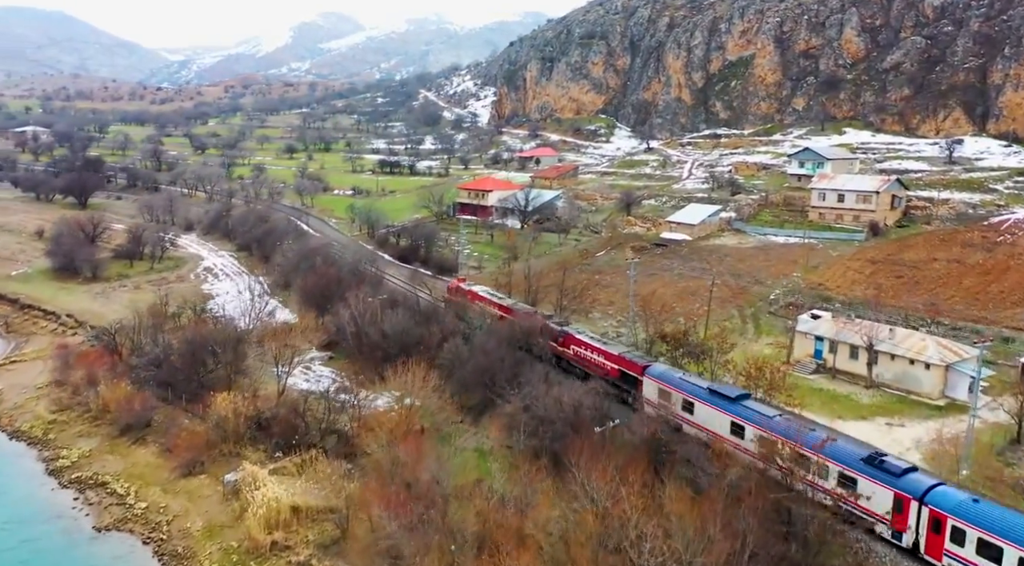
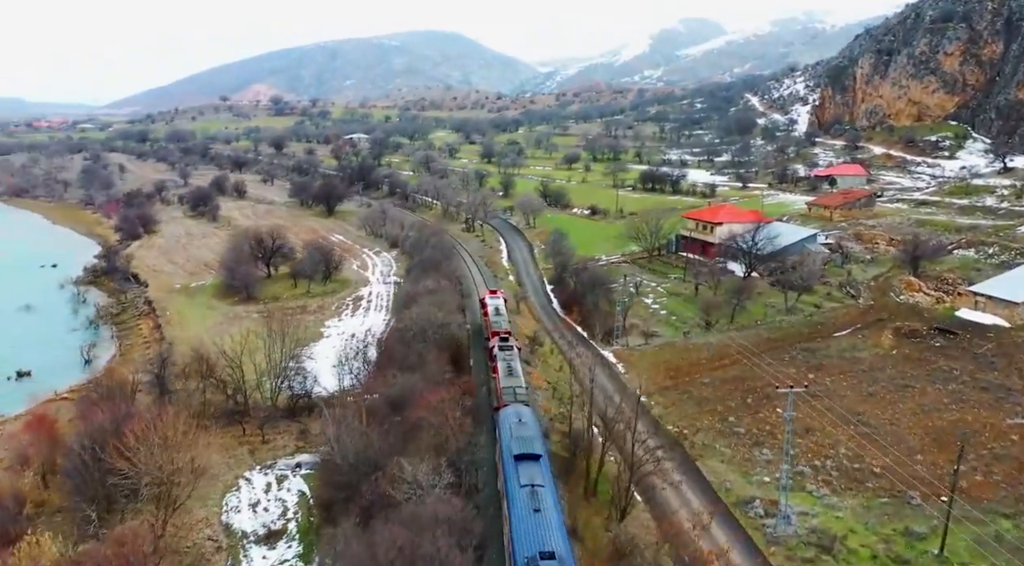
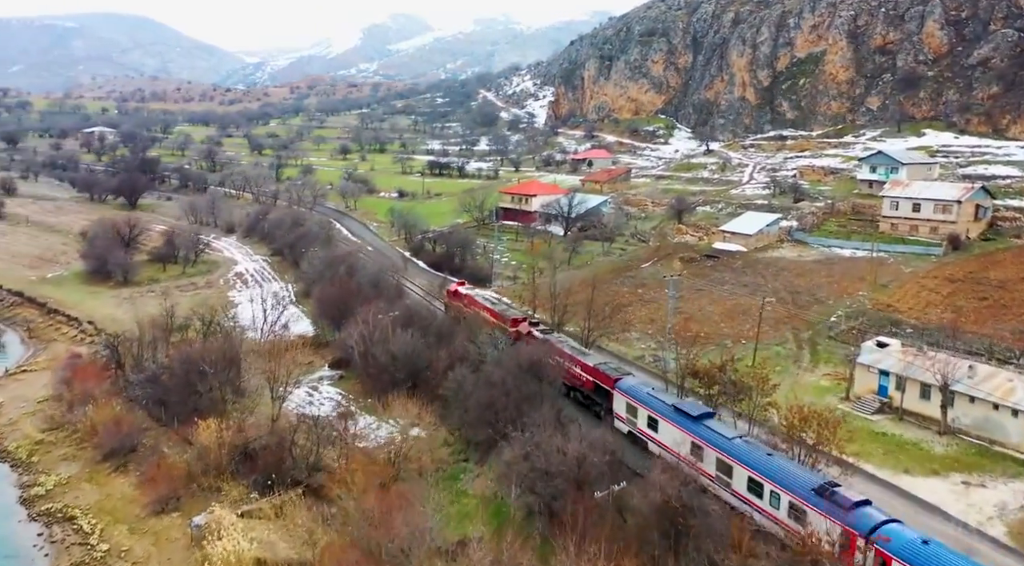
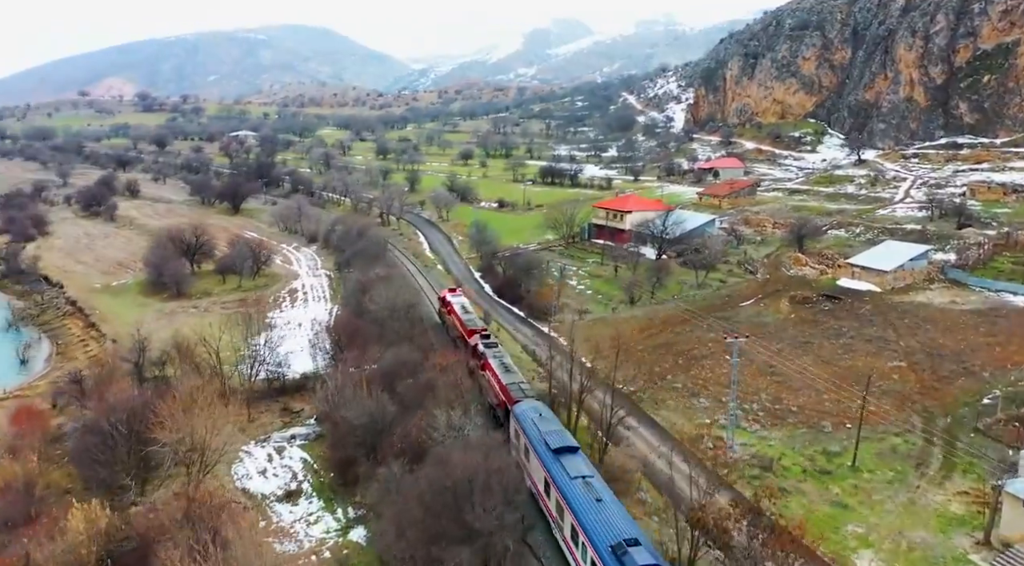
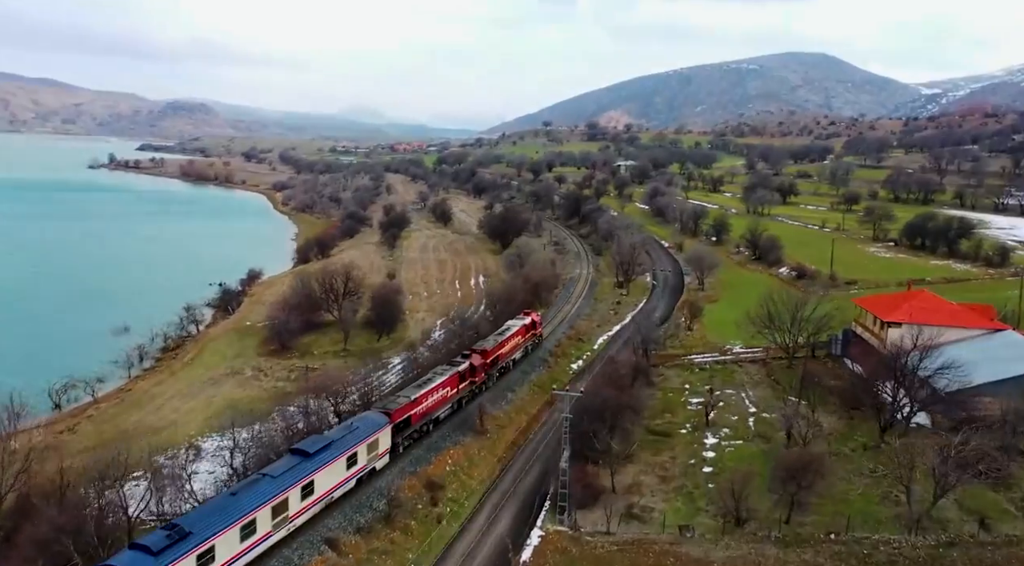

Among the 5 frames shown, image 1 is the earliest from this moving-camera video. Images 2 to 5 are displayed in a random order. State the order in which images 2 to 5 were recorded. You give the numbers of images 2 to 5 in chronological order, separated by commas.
3, 4, 2, 5
